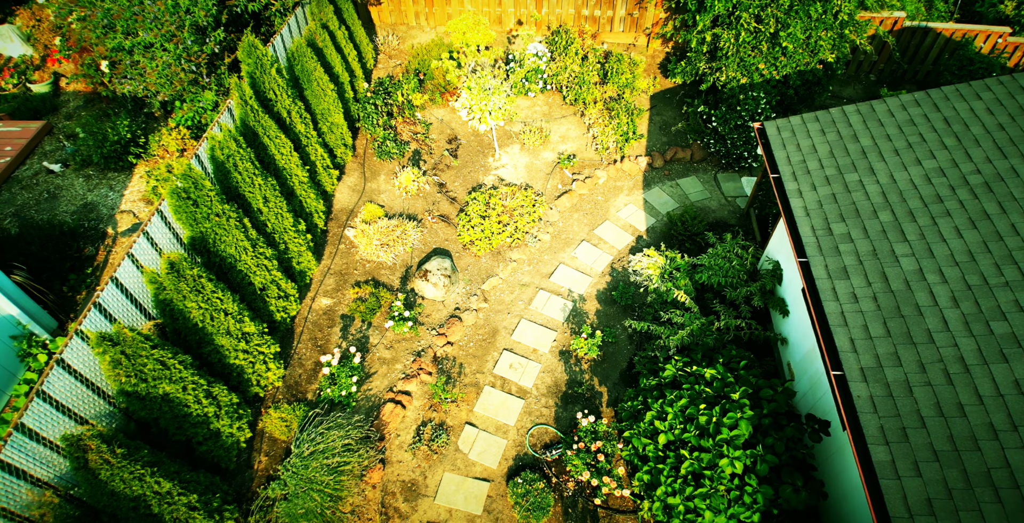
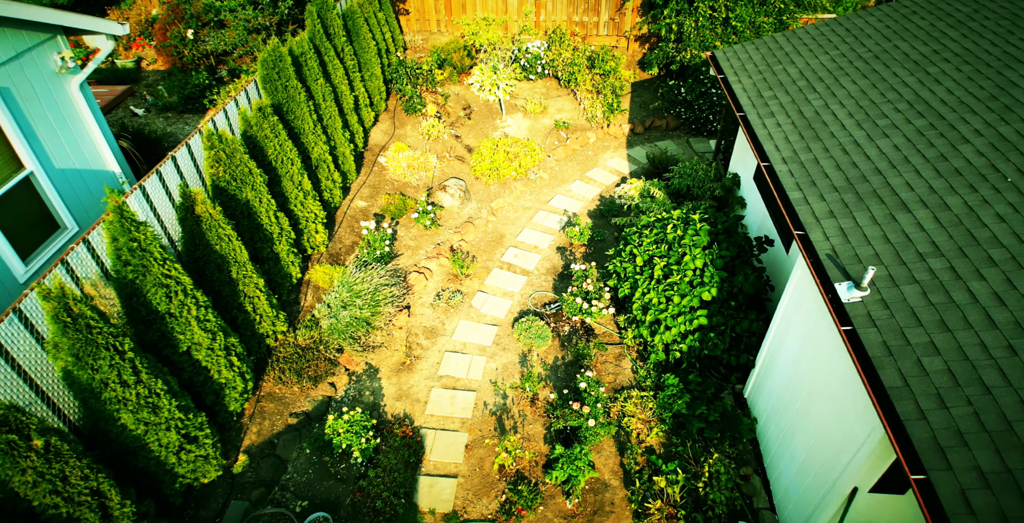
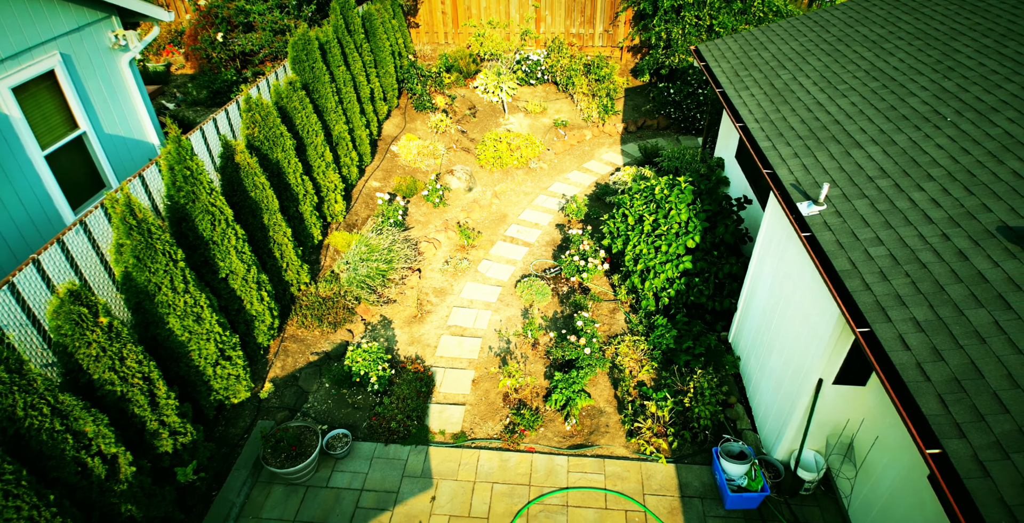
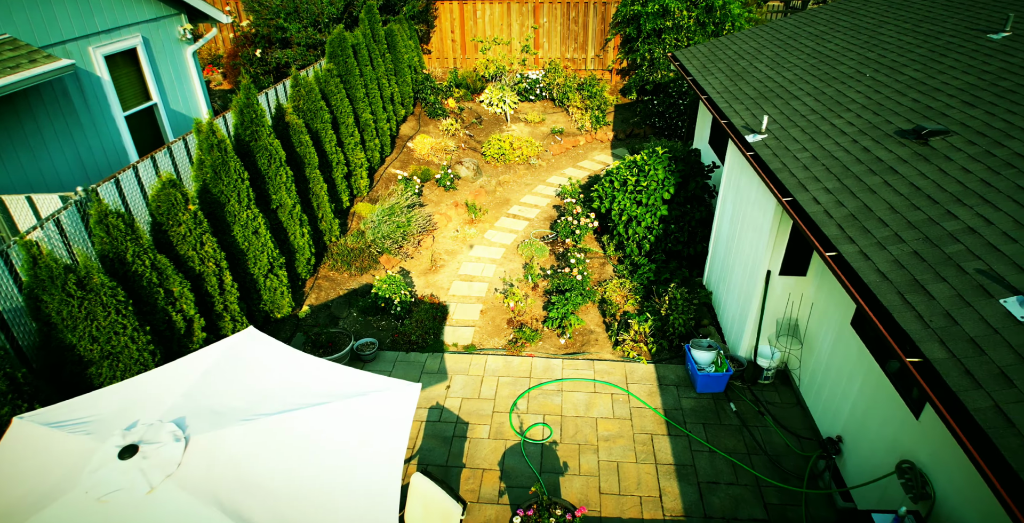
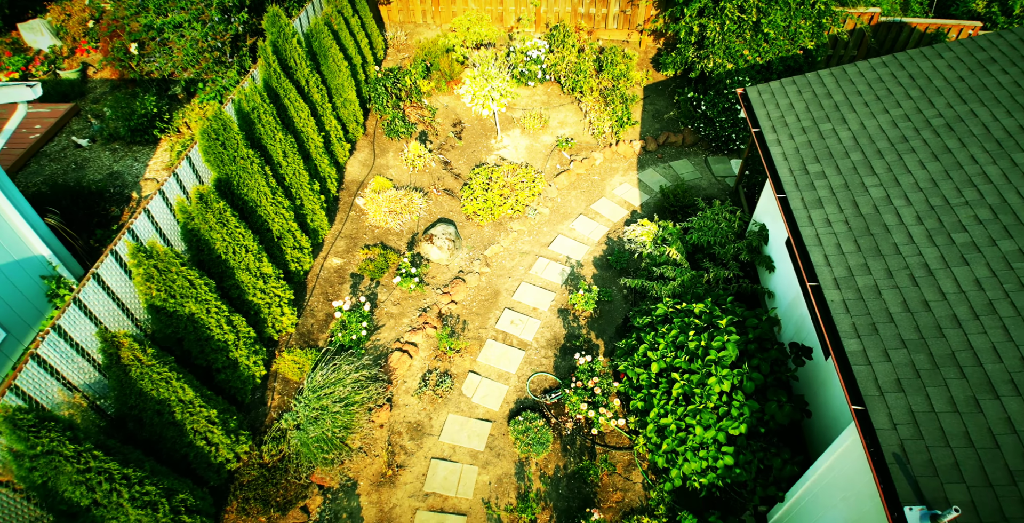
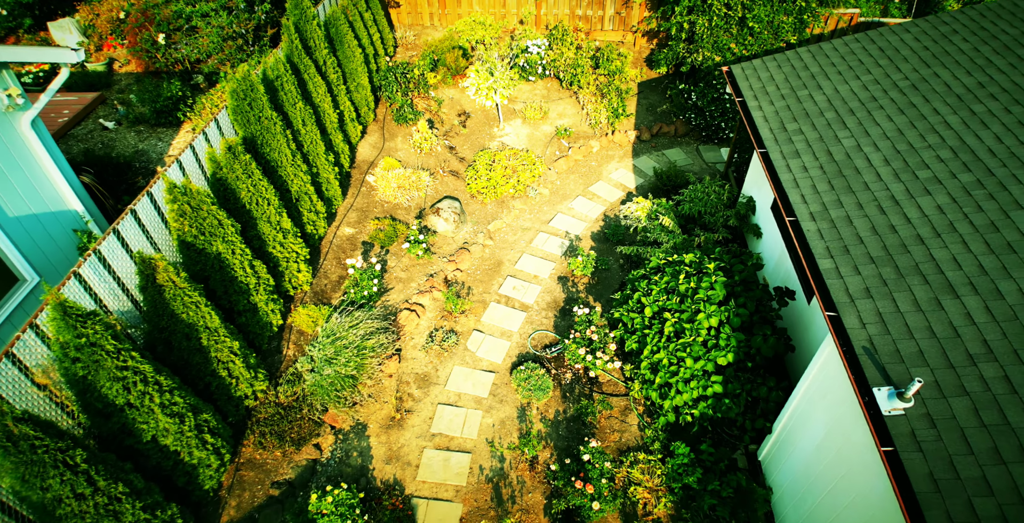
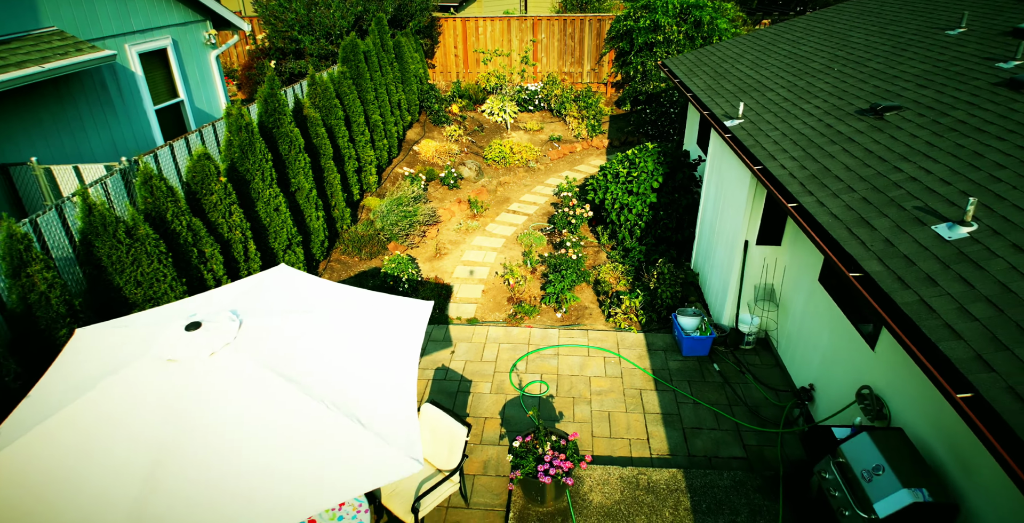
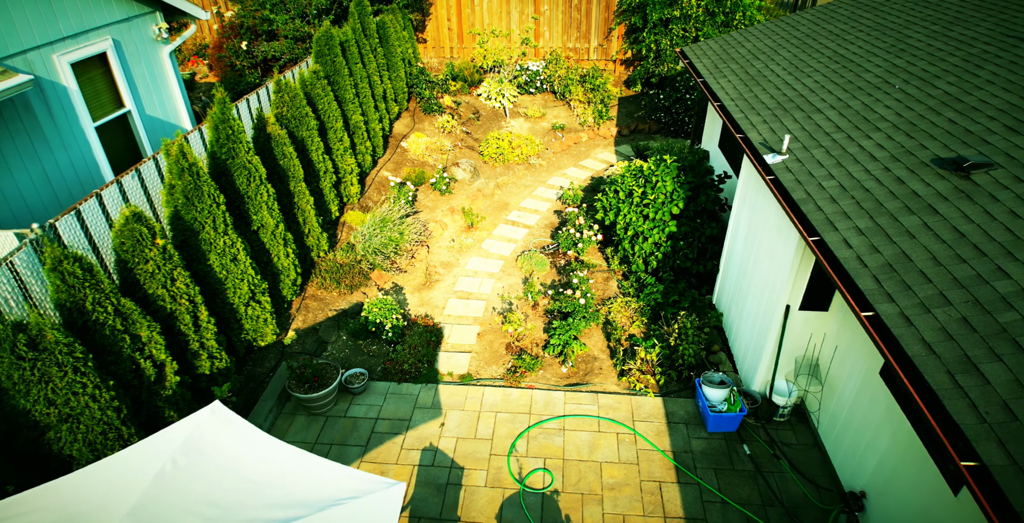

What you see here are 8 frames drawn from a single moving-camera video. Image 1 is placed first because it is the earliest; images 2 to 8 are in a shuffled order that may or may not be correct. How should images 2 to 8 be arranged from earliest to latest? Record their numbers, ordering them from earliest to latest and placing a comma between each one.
5, 6, 2, 3, 8, 4, 7
